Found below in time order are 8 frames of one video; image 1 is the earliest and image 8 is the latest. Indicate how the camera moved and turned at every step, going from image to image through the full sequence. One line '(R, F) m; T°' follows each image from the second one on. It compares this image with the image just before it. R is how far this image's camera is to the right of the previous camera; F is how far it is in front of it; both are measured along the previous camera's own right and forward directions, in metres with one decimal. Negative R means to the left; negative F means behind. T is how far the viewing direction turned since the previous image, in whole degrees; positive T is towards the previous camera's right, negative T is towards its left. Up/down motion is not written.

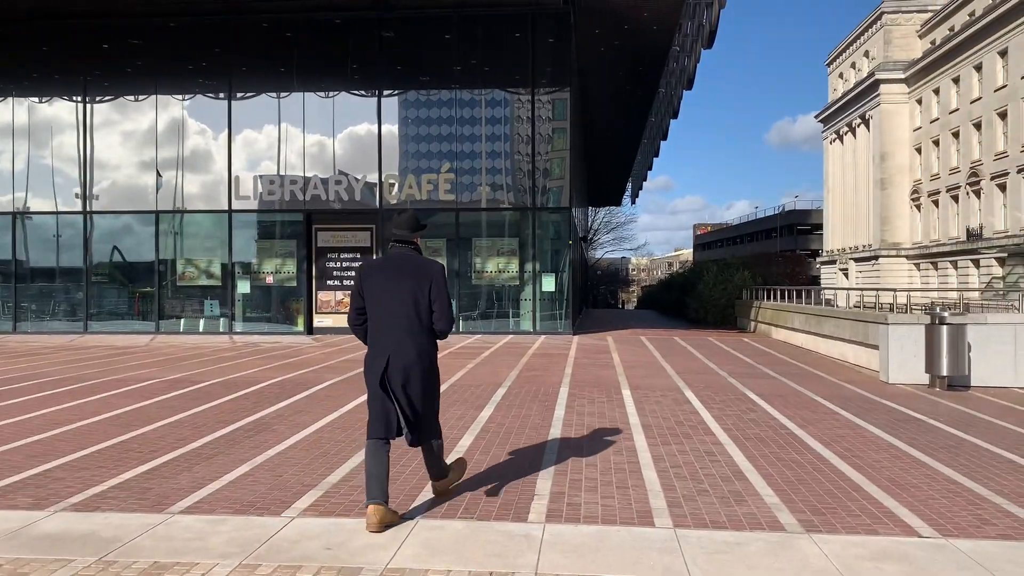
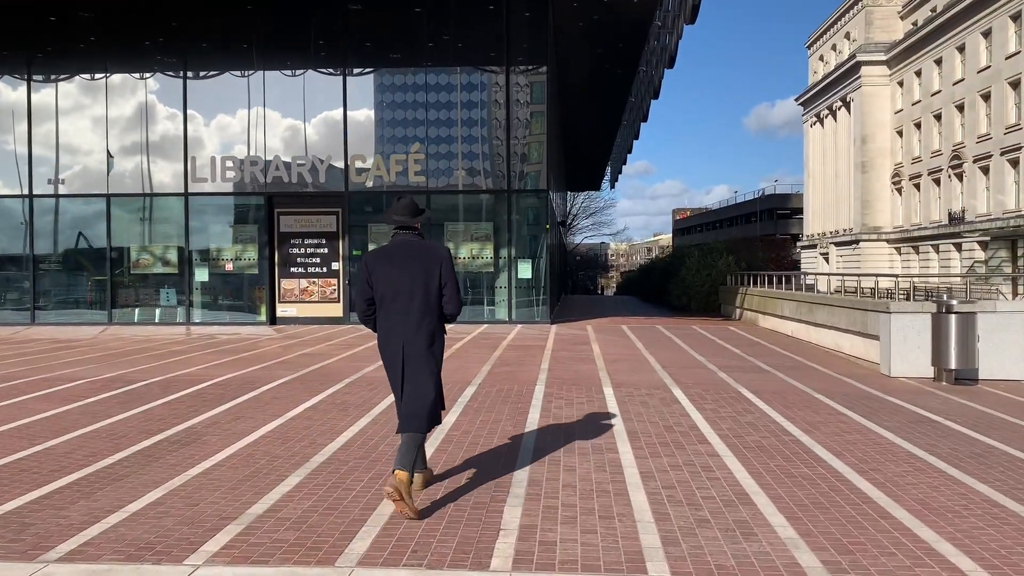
(+0.1, +1.0) m; +1°
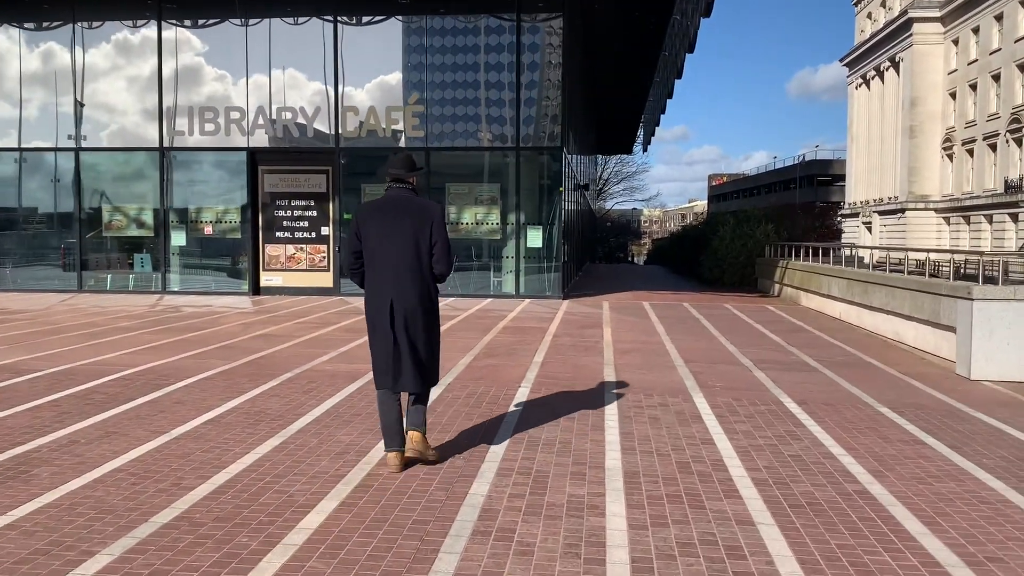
(+0.4, +2.0) m; -2°
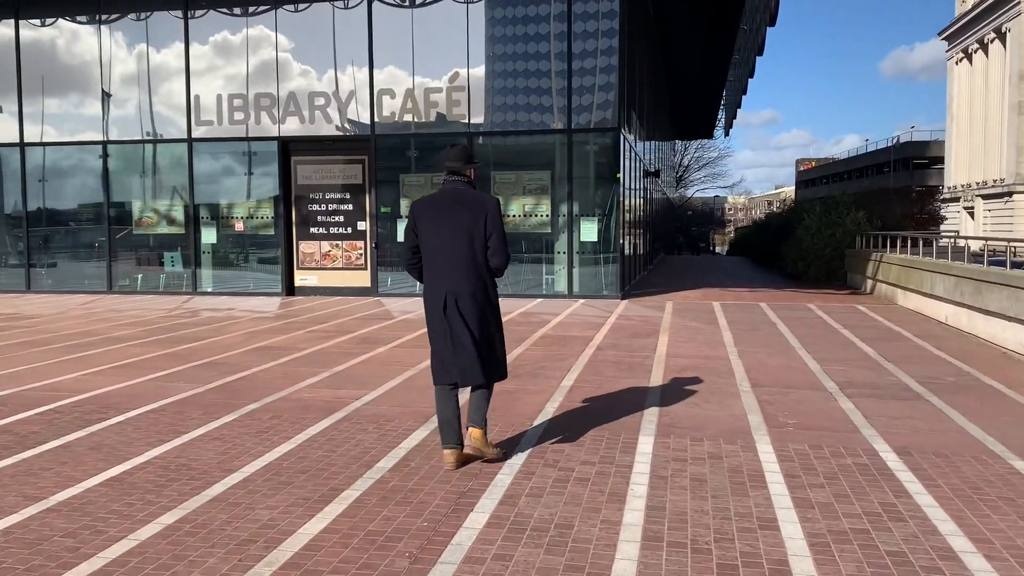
(+0.5, +1.6) m; -5°
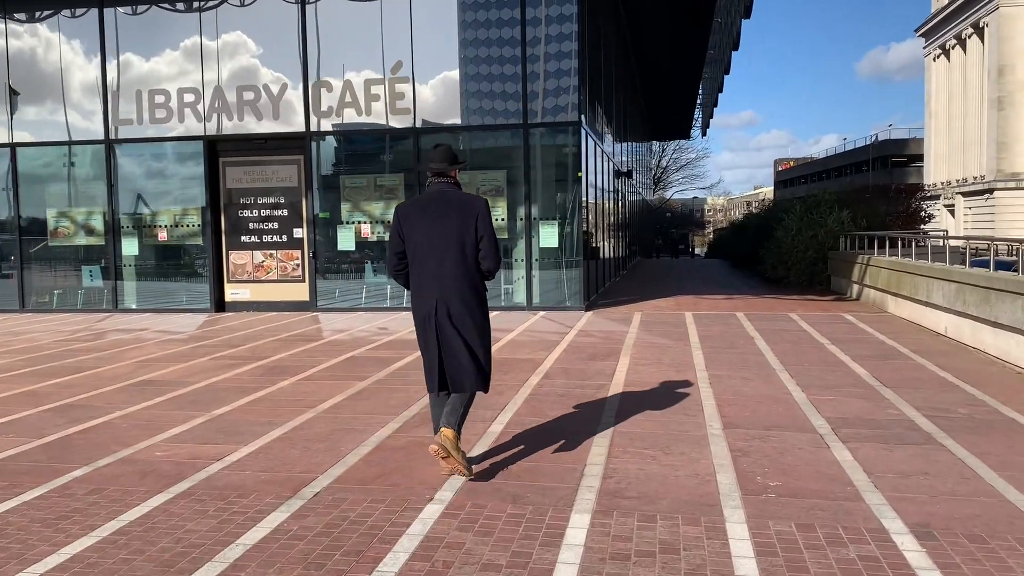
(+0.4, +1.4) m; +1°
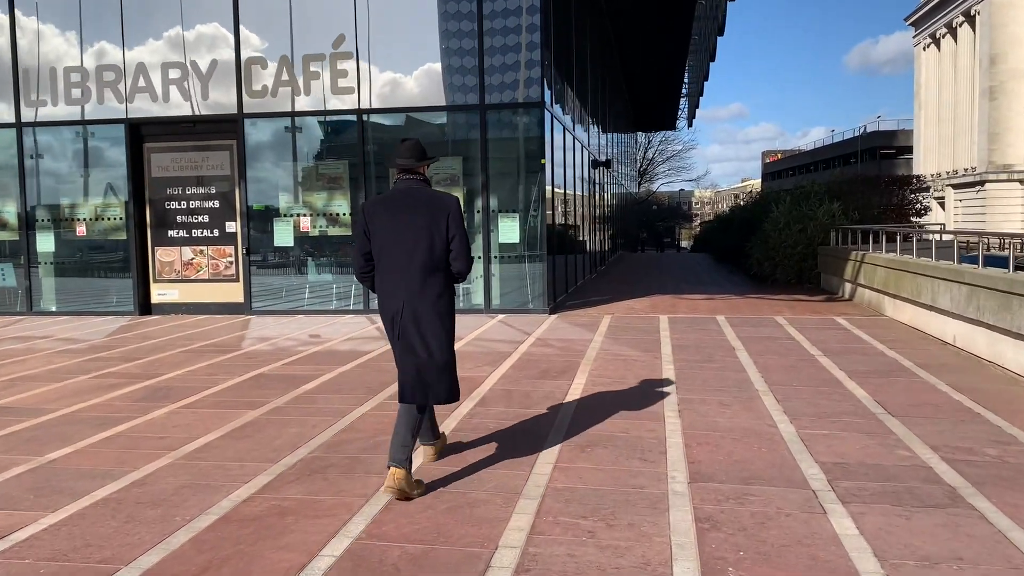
(+0.4, +1.3) m; +1°
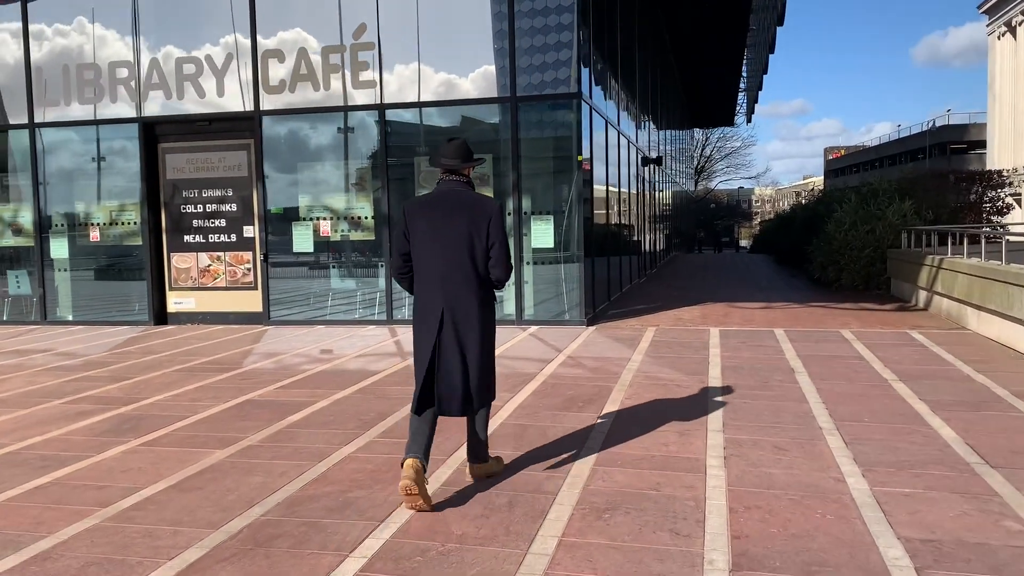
(+0.3, +1.0) m; -4°
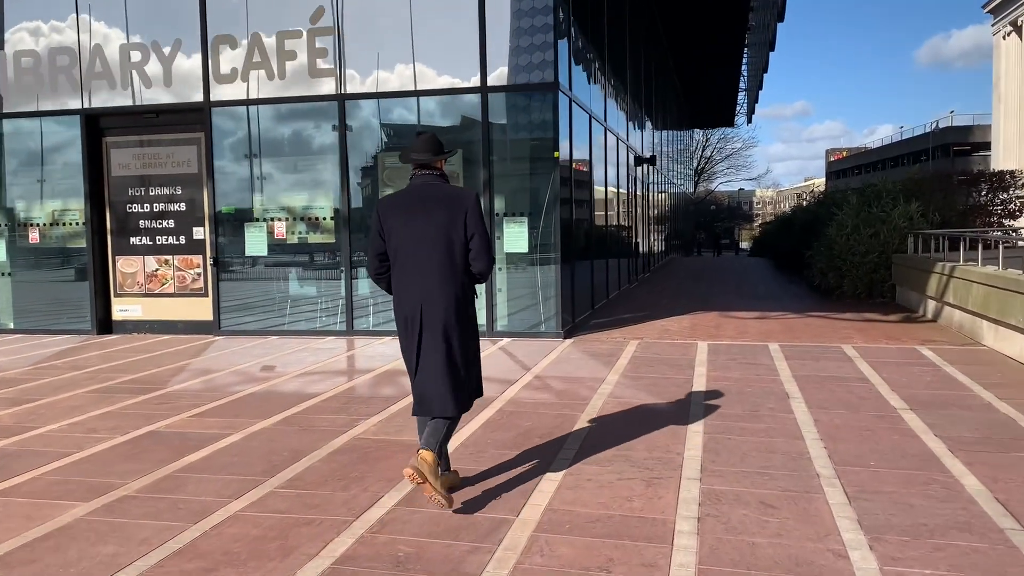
(+0.3, +0.9) m; 0°
